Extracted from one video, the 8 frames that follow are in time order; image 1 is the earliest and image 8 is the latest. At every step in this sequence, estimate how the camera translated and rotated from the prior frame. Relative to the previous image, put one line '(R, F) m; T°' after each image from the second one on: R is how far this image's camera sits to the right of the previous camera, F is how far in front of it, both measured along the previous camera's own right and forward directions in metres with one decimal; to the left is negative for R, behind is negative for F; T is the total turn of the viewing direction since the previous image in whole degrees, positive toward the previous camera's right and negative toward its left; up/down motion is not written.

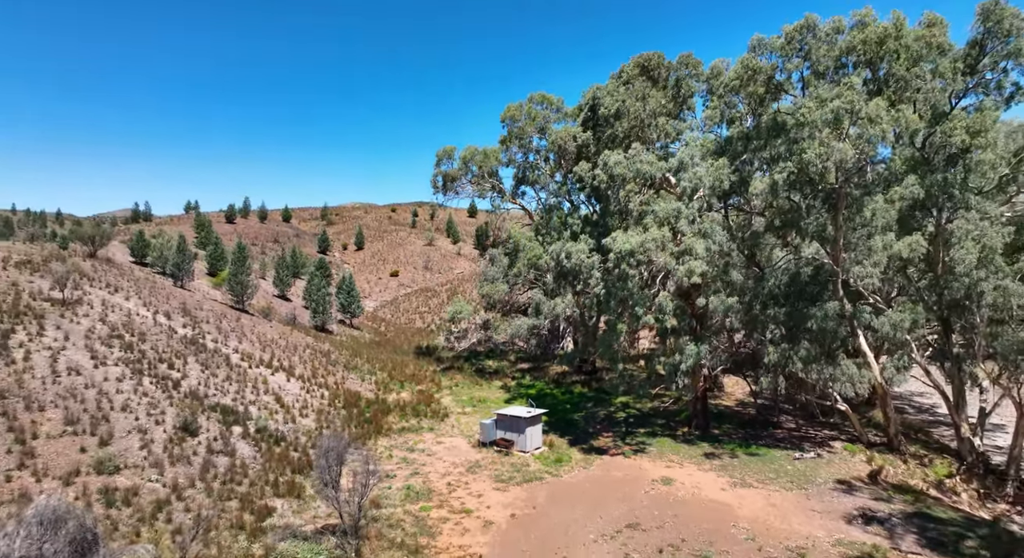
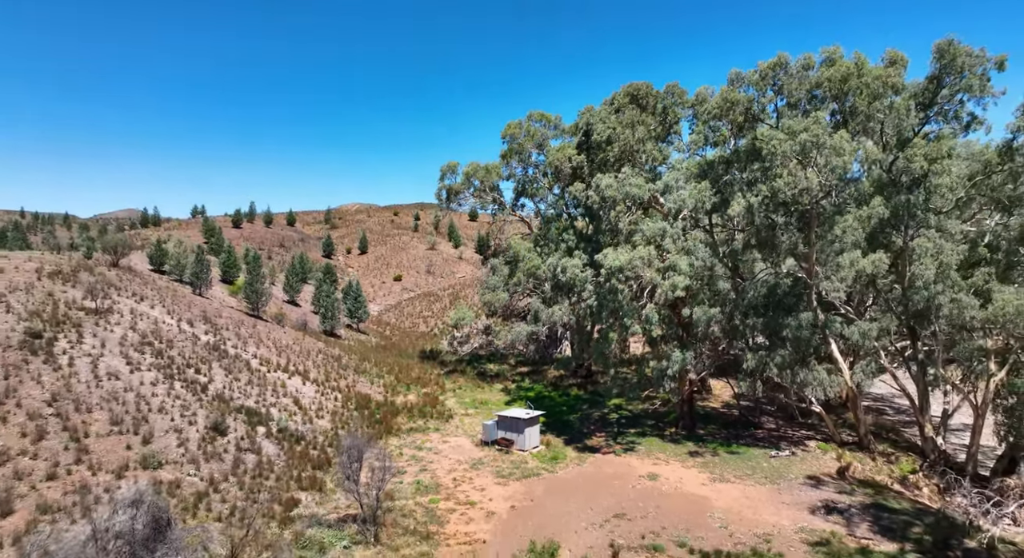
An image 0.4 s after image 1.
(0.0, -1.5) m; 0°
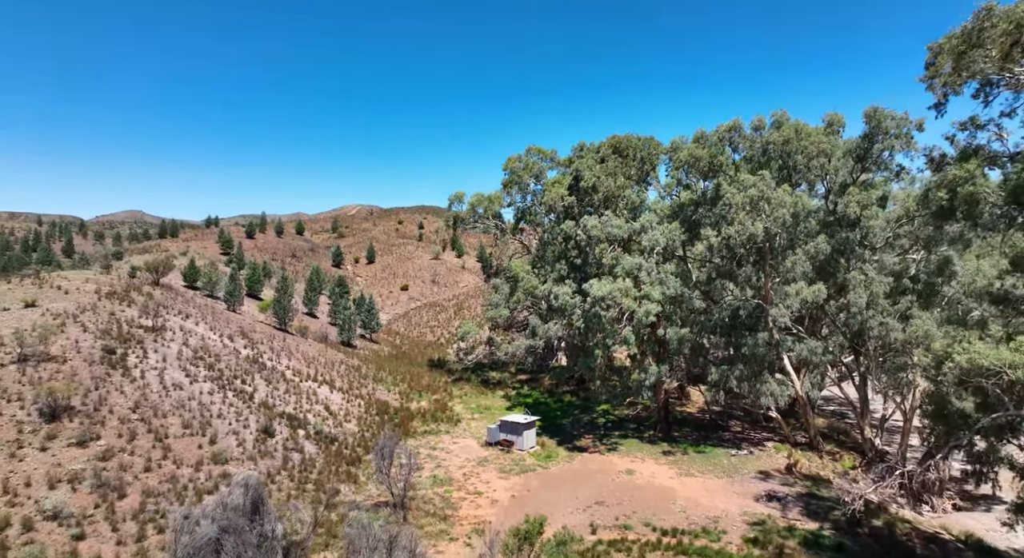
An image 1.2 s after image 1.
(0.0, -3.3) m; 0°
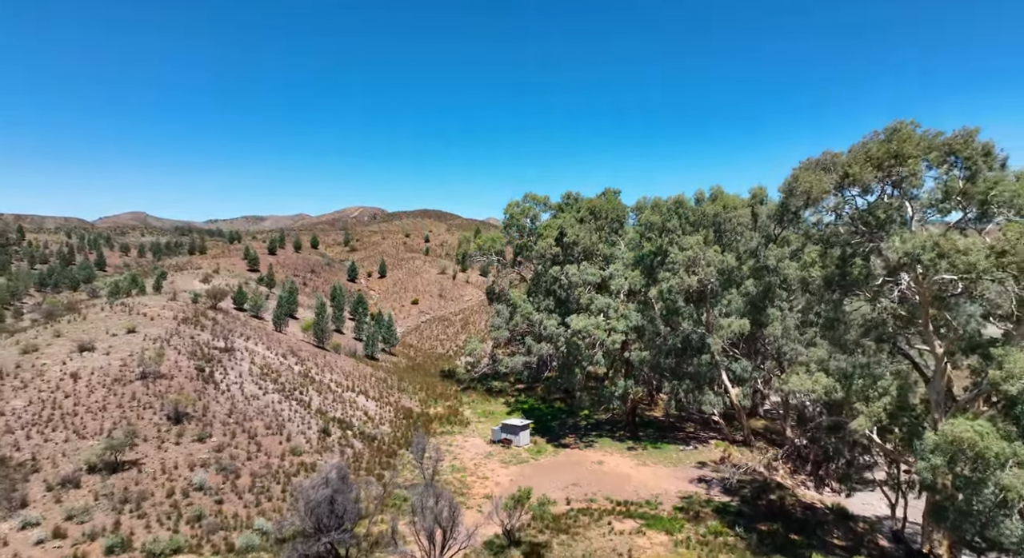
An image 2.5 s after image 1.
(+0.1, -6.2) m; 0°
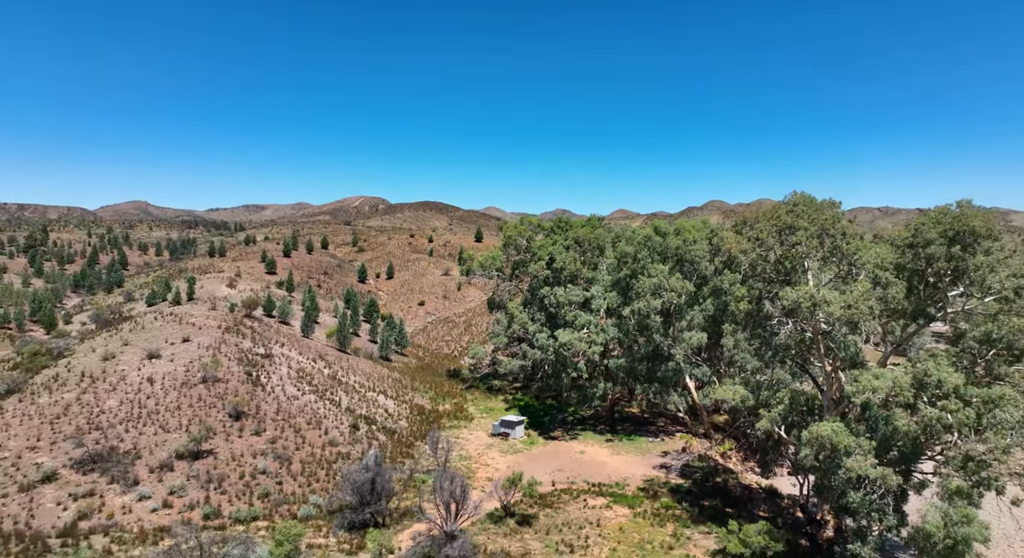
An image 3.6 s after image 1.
(+0.2, -5.2) m; 0°
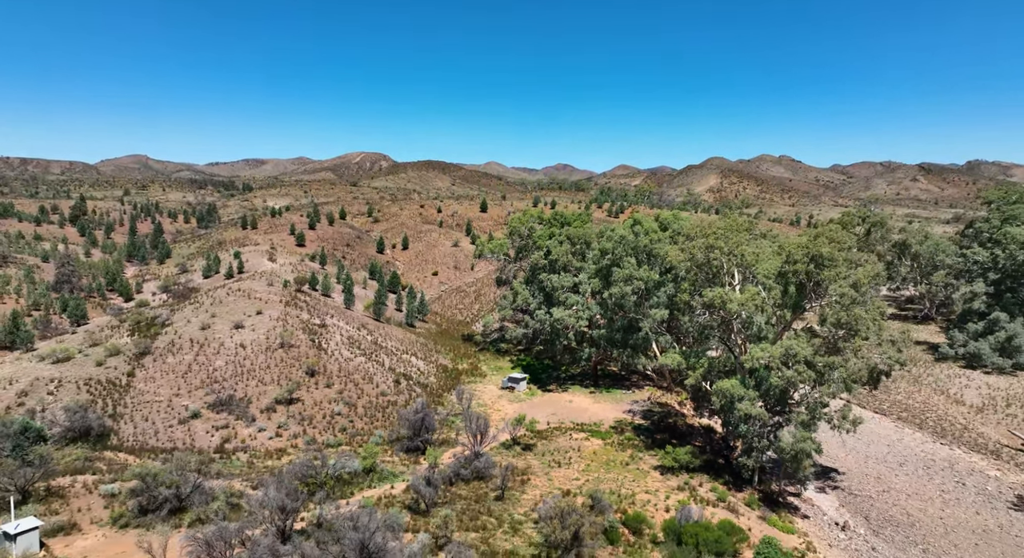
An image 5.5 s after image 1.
(-0.3, -8.9) m; 0°
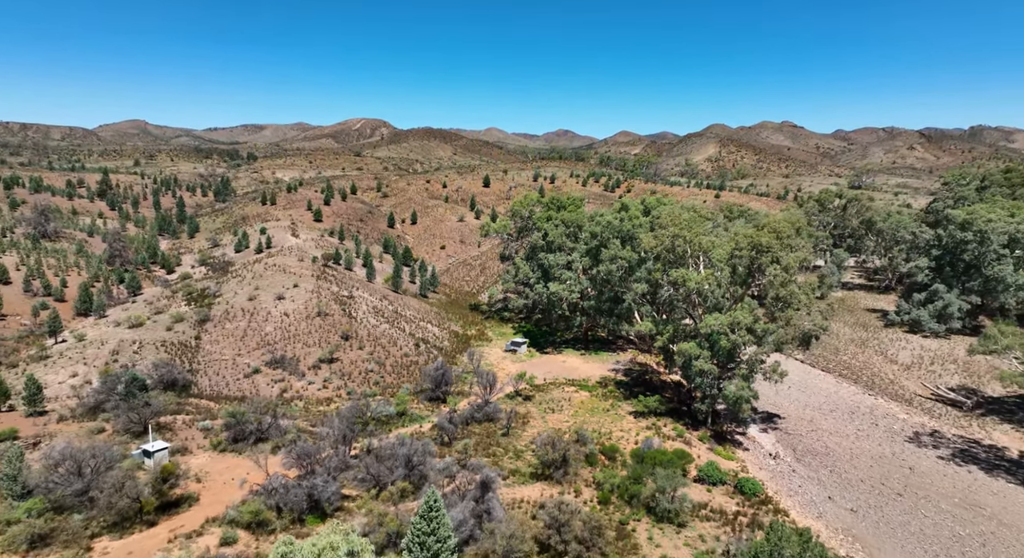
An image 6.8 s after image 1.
(-0.2, -6.9) m; 0°
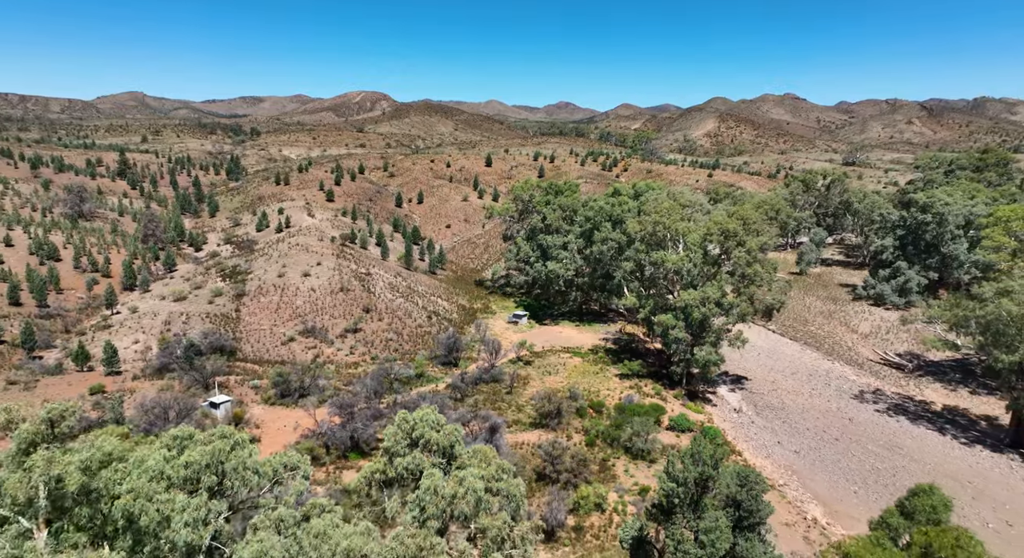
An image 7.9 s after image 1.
(-0.1, -5.6) m; 0°
